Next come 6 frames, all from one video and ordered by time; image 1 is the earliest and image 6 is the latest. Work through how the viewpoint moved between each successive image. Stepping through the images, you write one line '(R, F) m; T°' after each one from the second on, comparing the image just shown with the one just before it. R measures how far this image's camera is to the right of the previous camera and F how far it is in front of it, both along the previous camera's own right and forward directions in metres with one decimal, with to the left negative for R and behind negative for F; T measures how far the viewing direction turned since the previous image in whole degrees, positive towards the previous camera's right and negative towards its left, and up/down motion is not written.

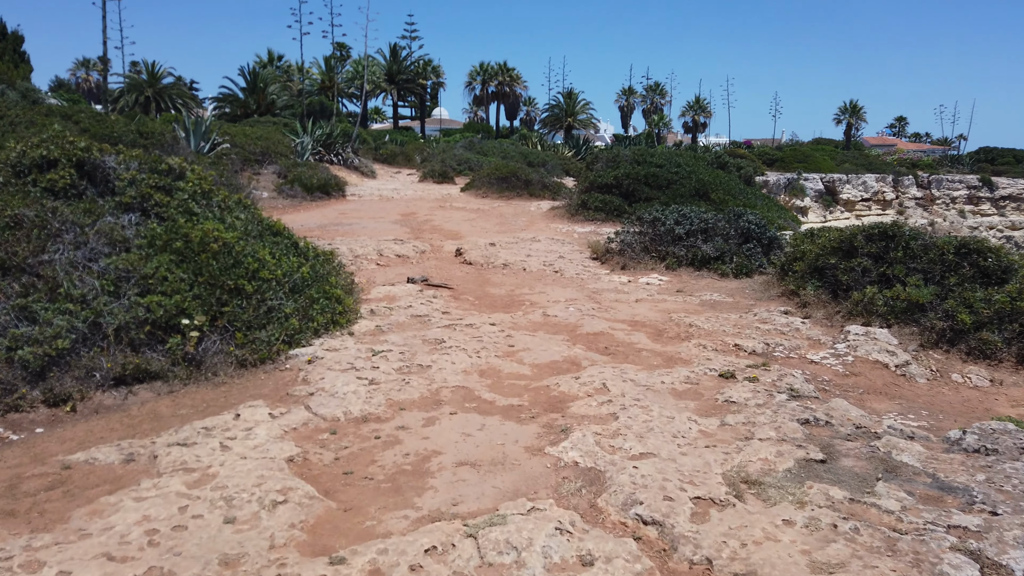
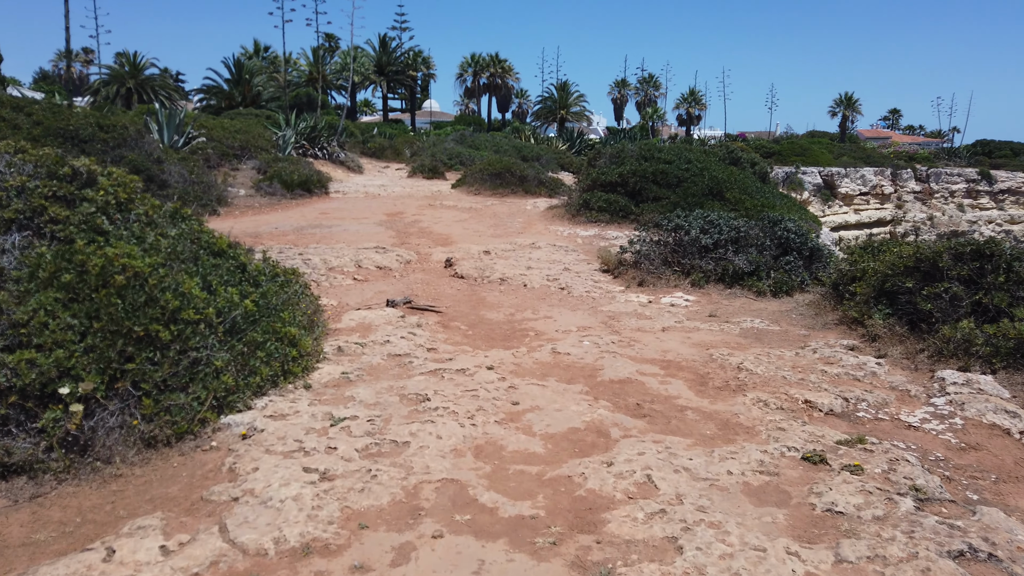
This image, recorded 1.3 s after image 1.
(-0.1, +1.5) m; +1°
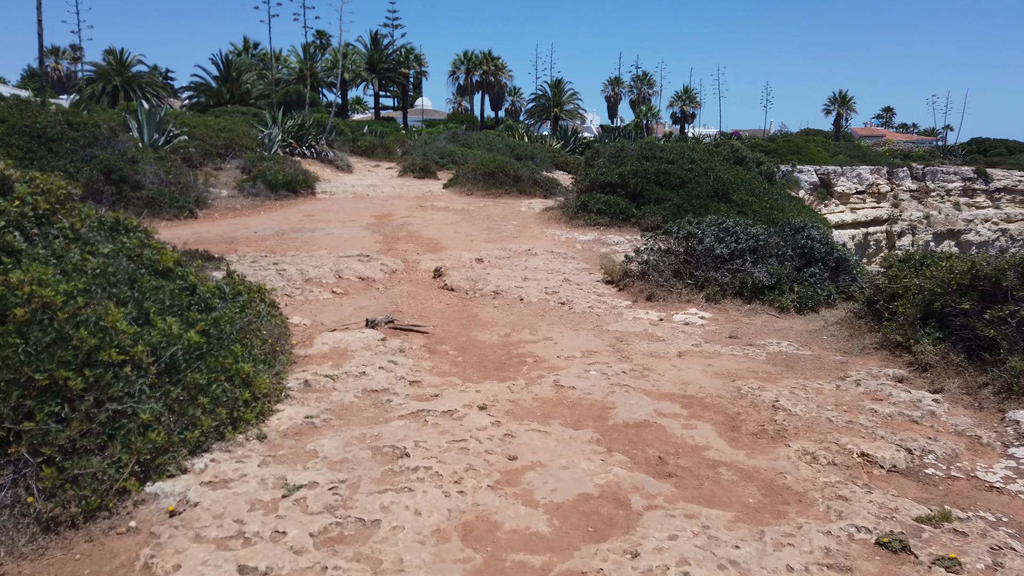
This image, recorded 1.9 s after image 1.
(0.0, +0.9) m; +1°
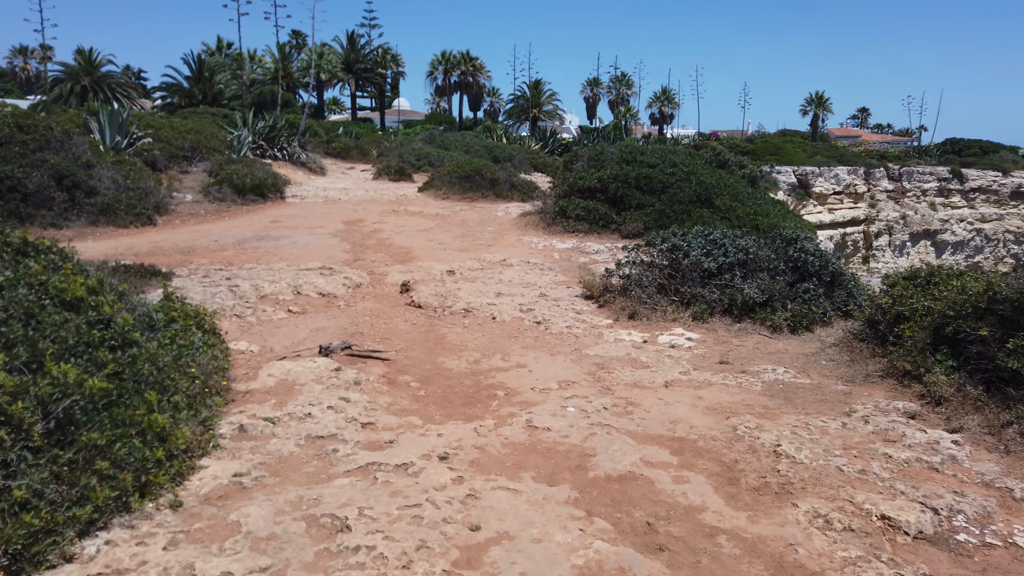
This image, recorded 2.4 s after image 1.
(+0.1, +0.6) m; +2°
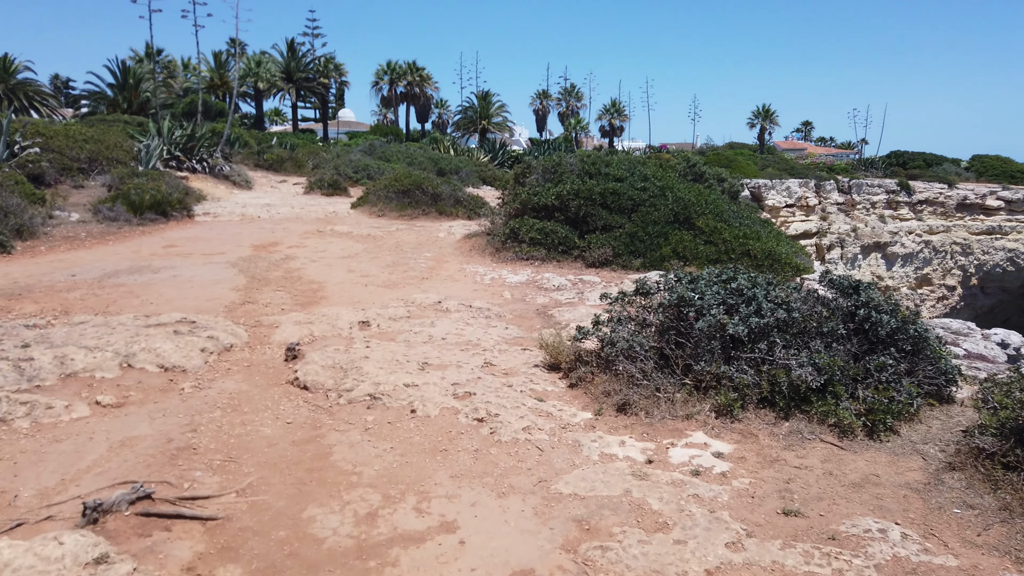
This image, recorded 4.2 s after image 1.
(+0.2, +2.5) m; +4°
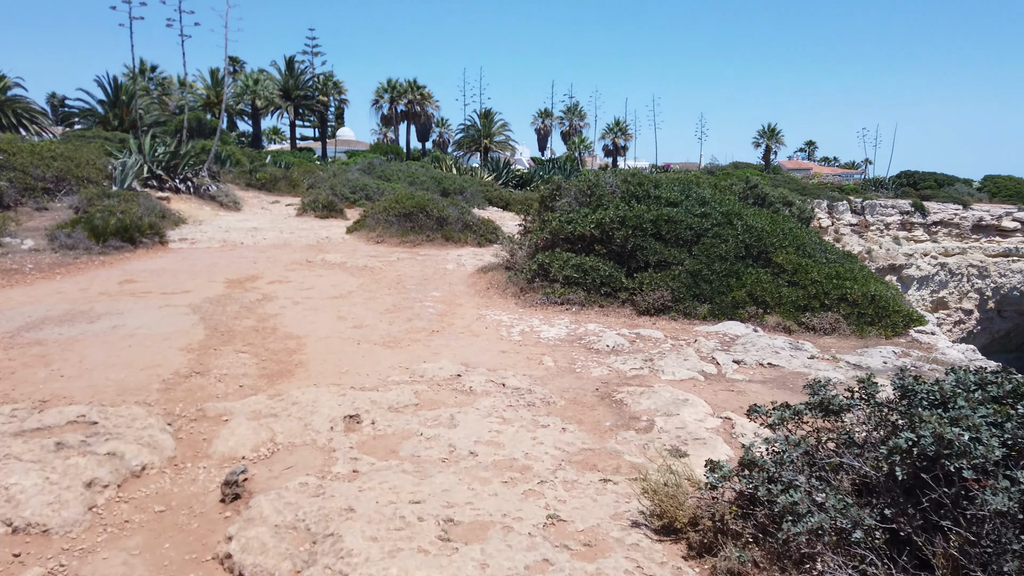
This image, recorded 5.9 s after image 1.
(-0.4, +2.3) m; 0°
